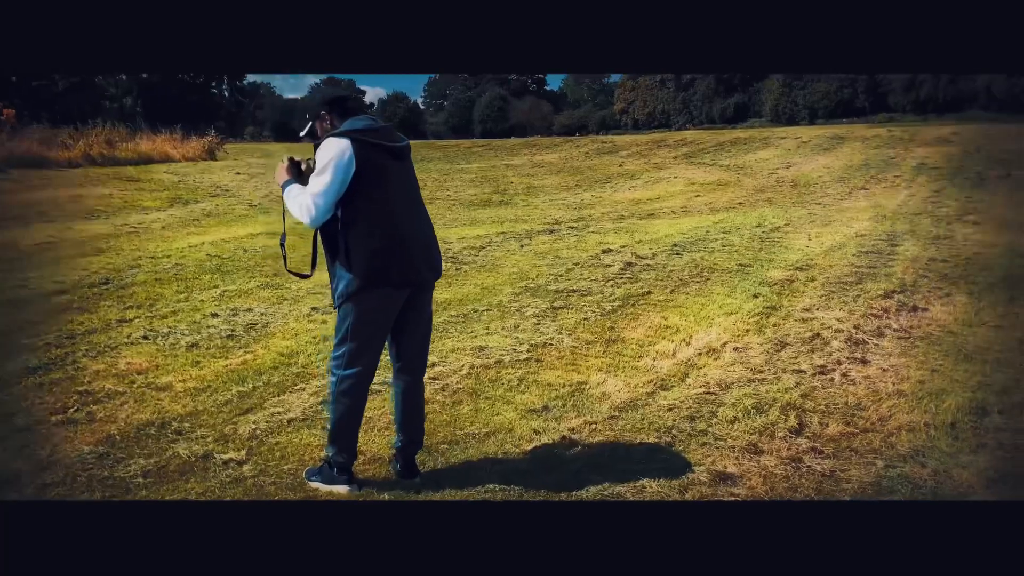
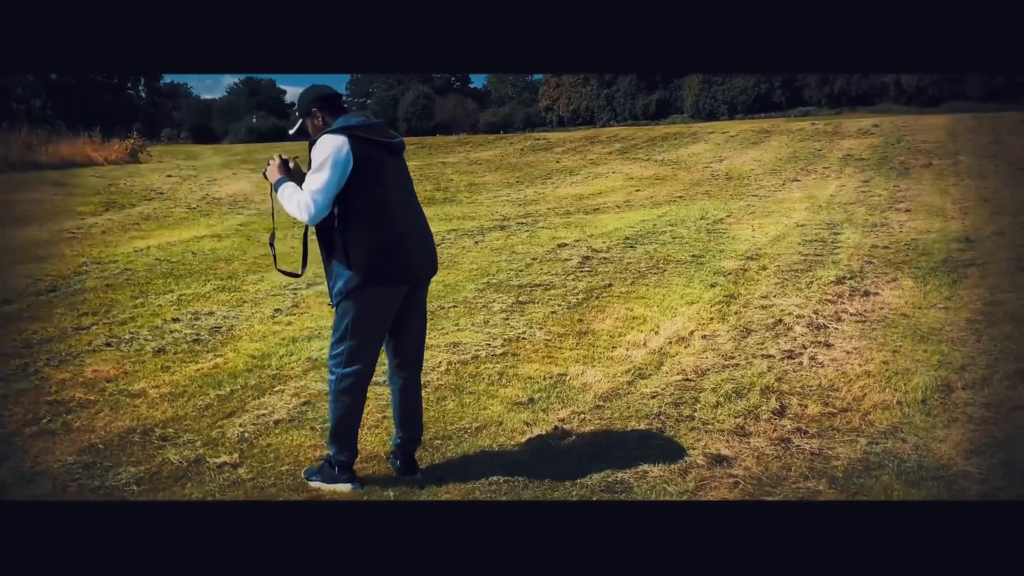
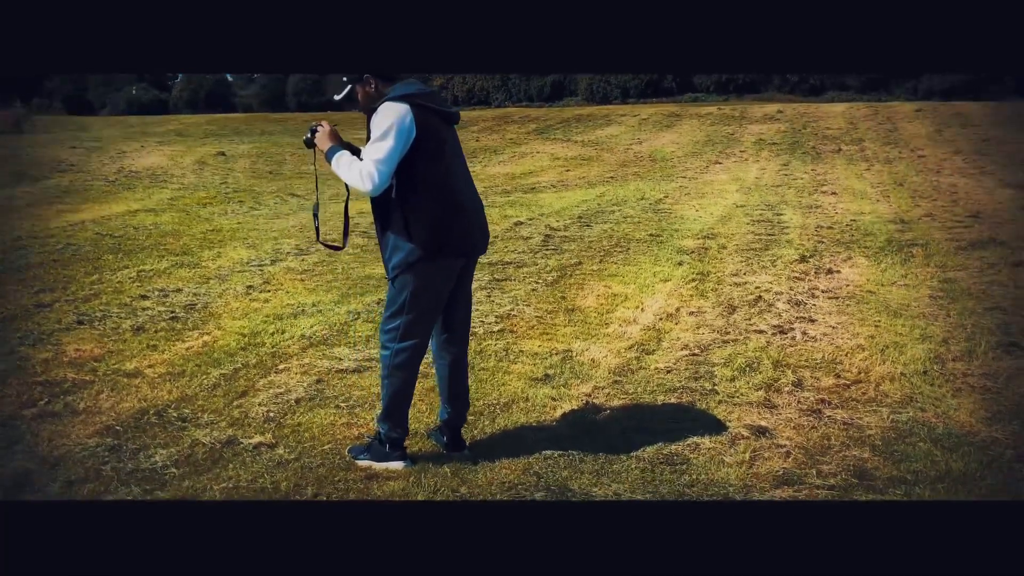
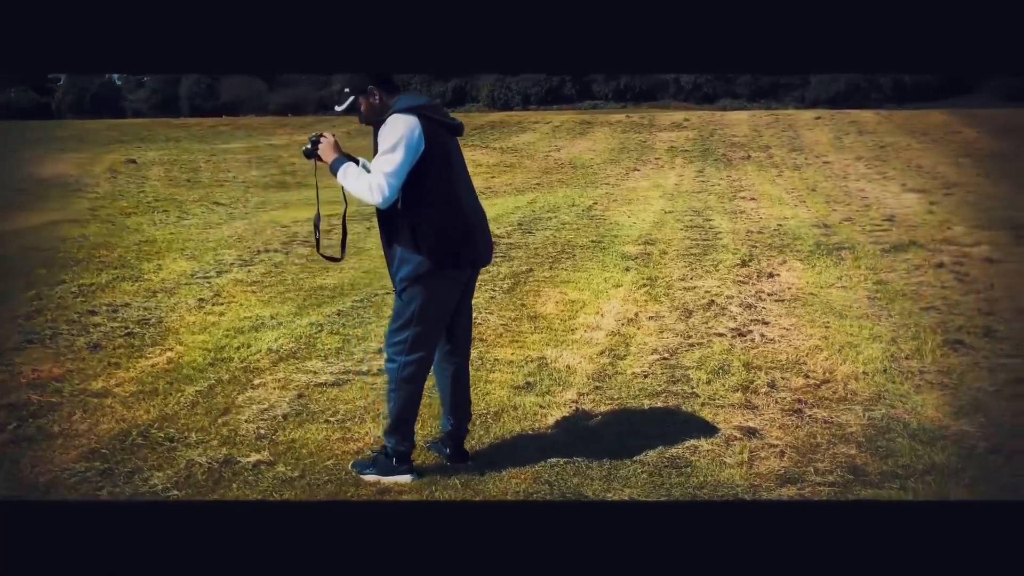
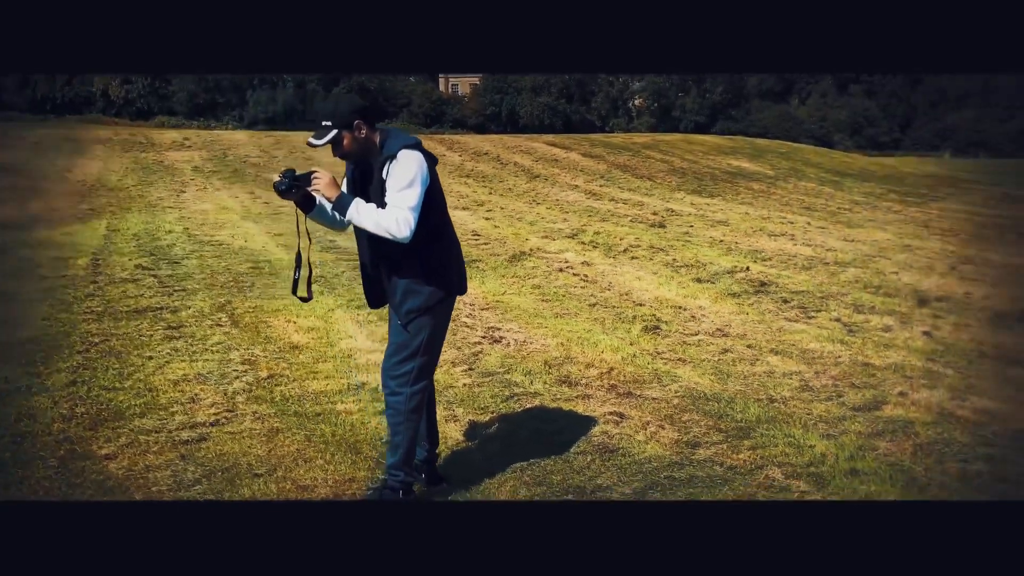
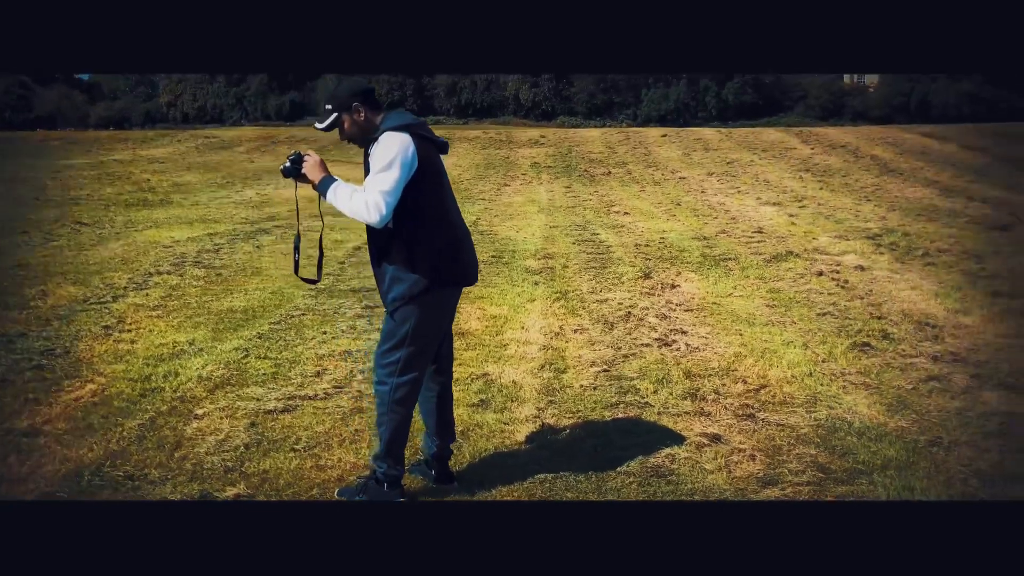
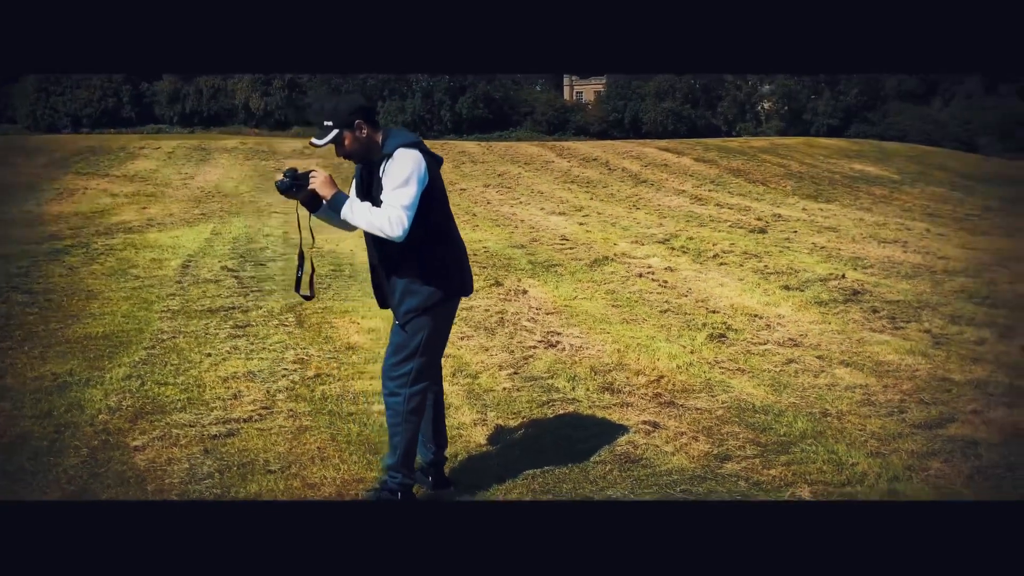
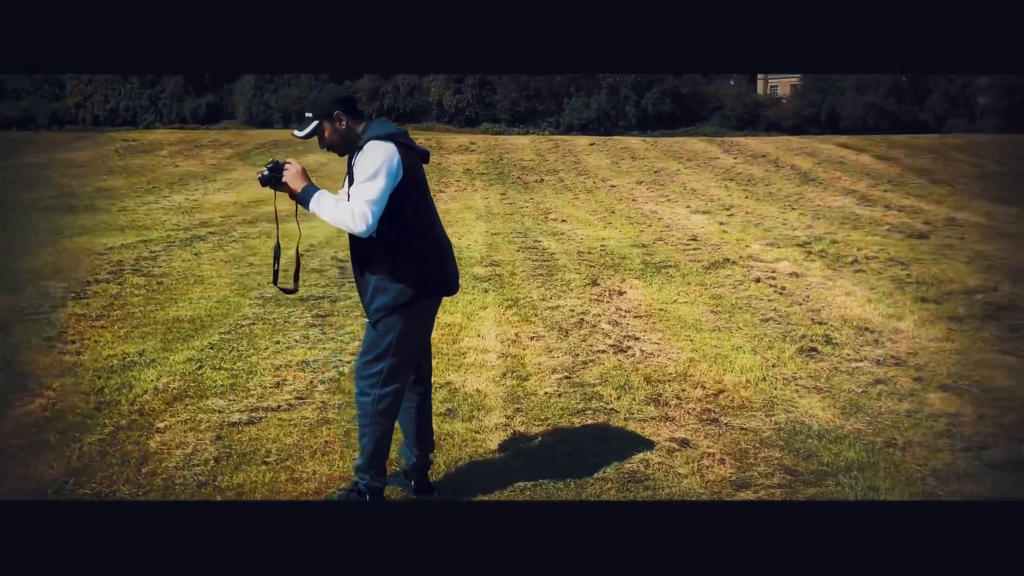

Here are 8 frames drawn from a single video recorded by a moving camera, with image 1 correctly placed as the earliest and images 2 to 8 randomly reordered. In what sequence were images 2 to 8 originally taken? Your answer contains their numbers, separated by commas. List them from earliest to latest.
2, 3, 4, 6, 8, 7, 5
